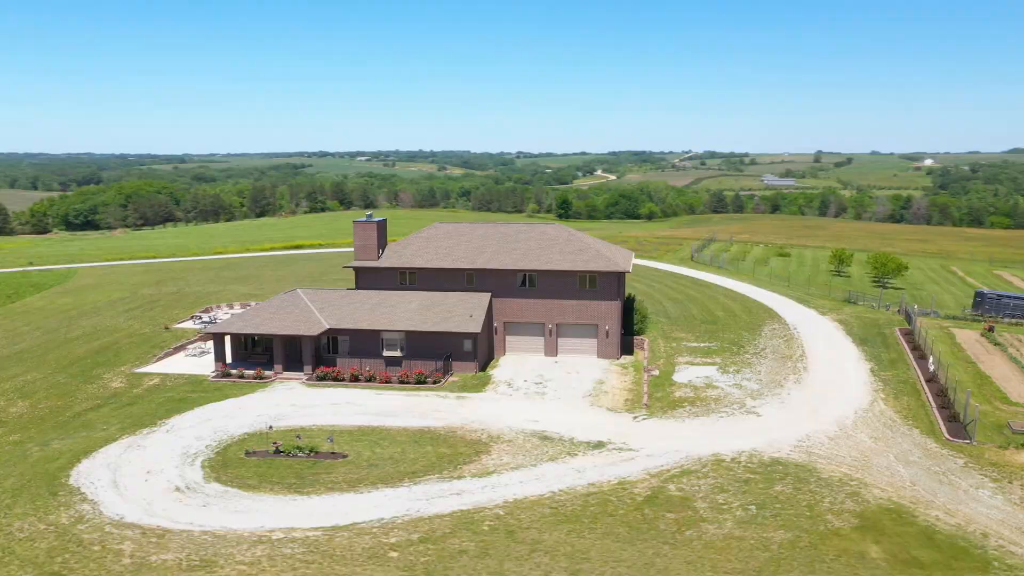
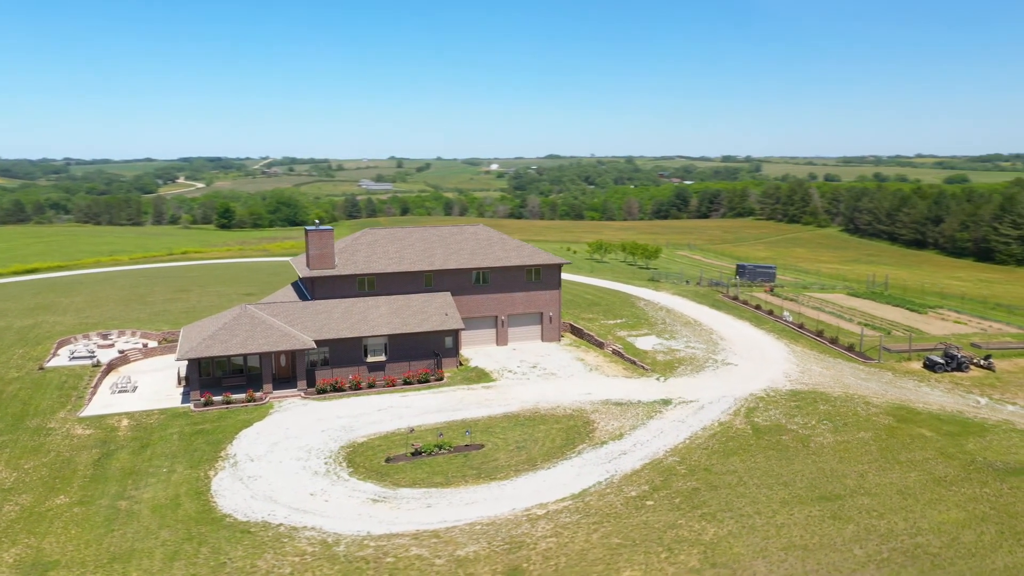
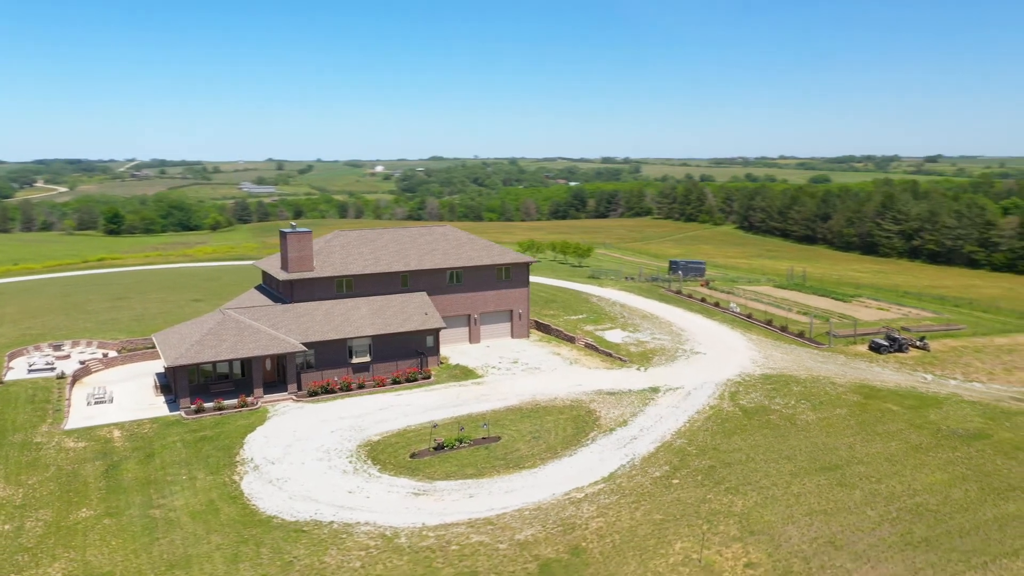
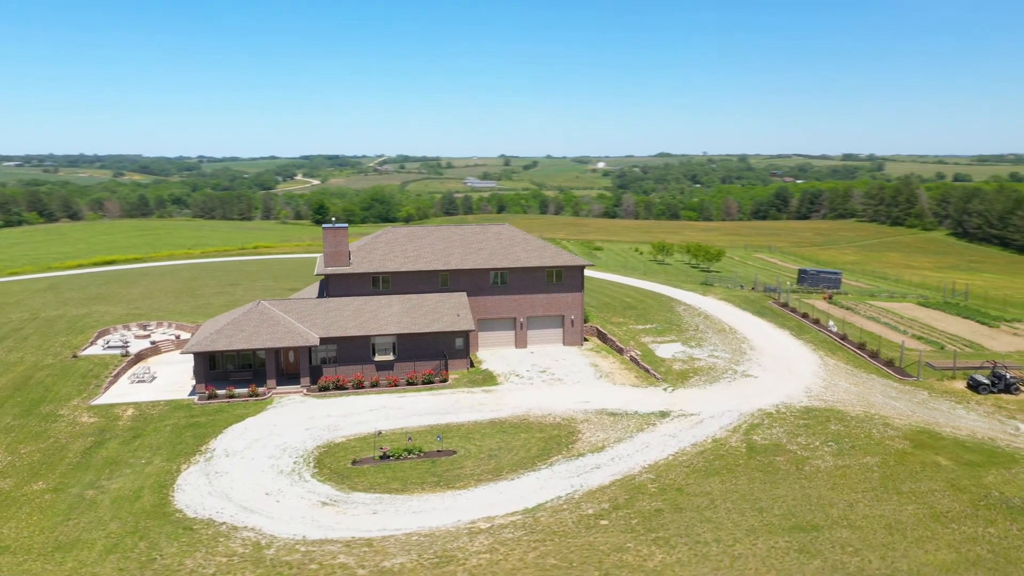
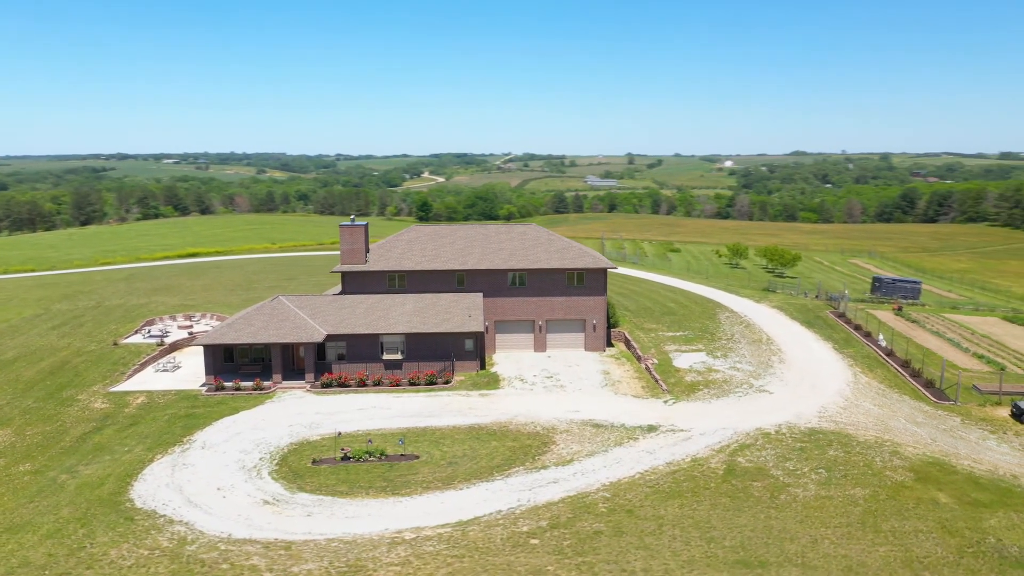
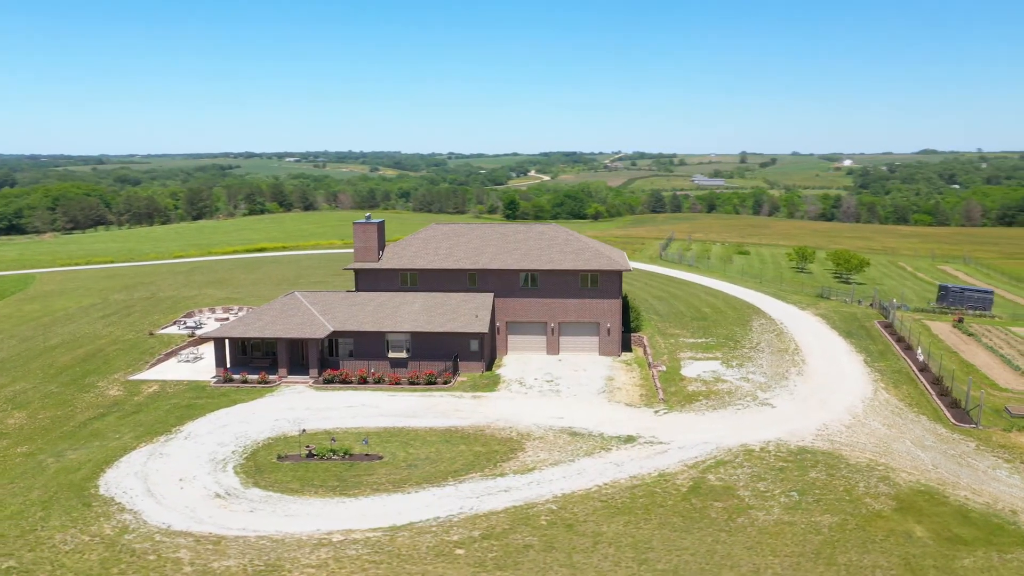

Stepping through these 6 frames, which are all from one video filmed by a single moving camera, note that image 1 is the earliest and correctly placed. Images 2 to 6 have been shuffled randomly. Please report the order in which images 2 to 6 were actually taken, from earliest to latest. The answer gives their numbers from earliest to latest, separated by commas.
6, 5, 4, 2, 3
